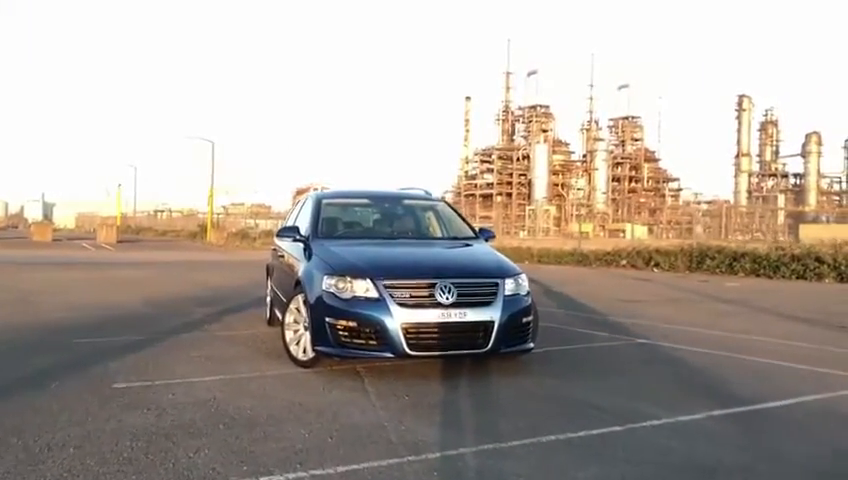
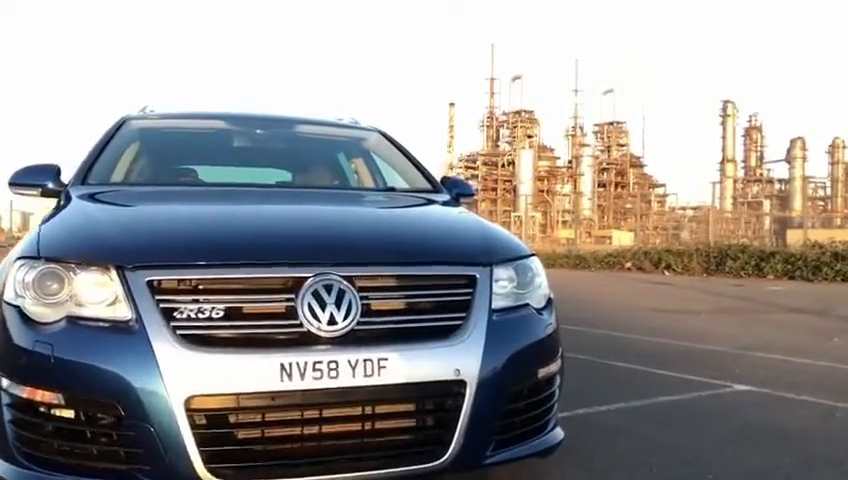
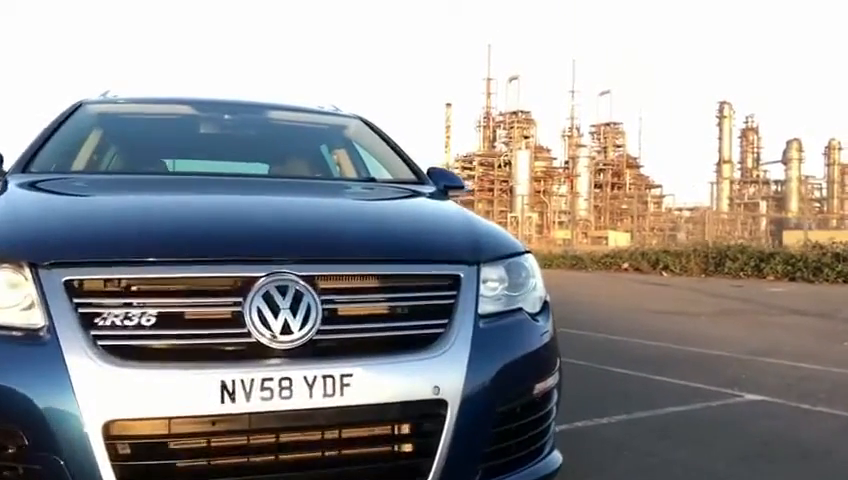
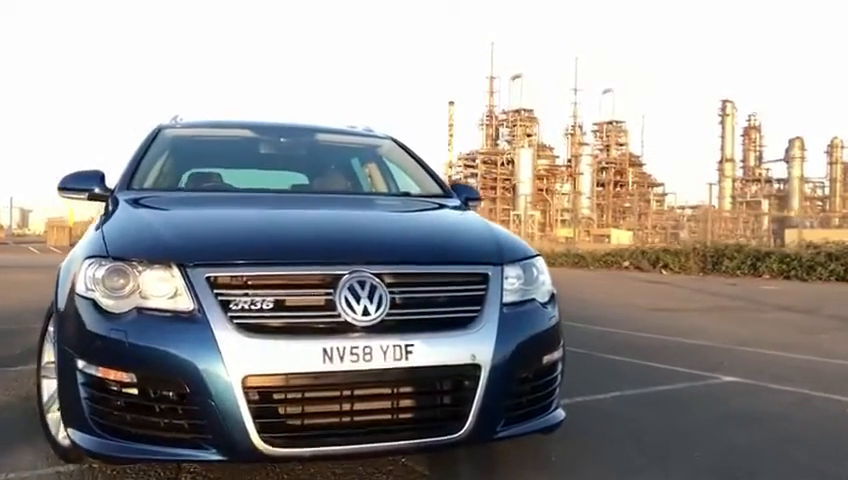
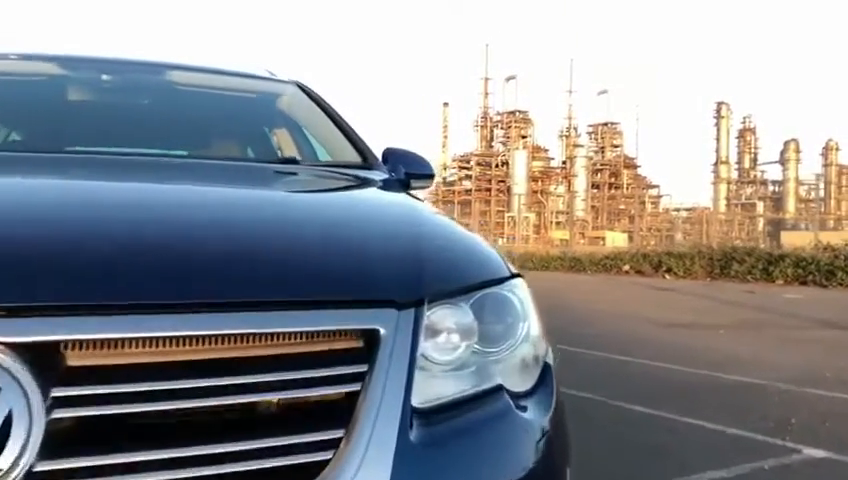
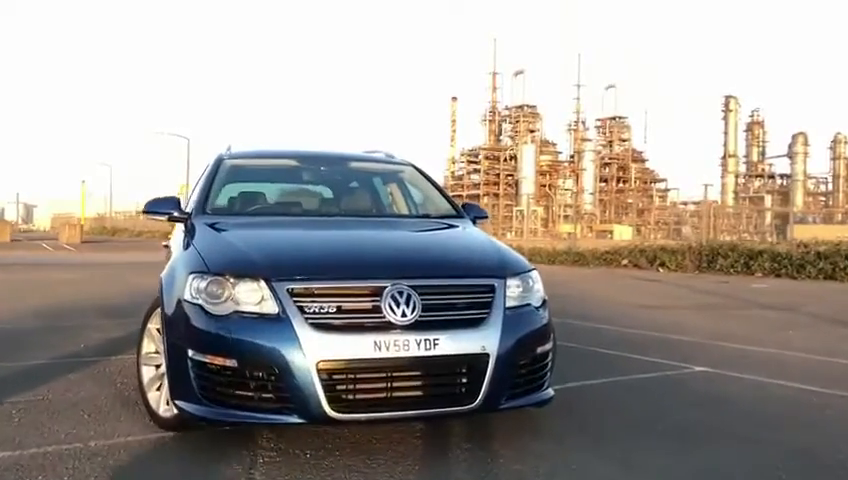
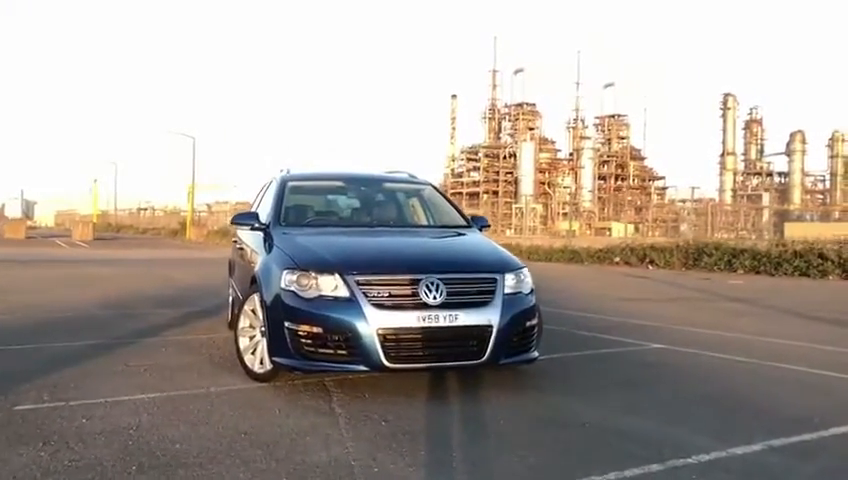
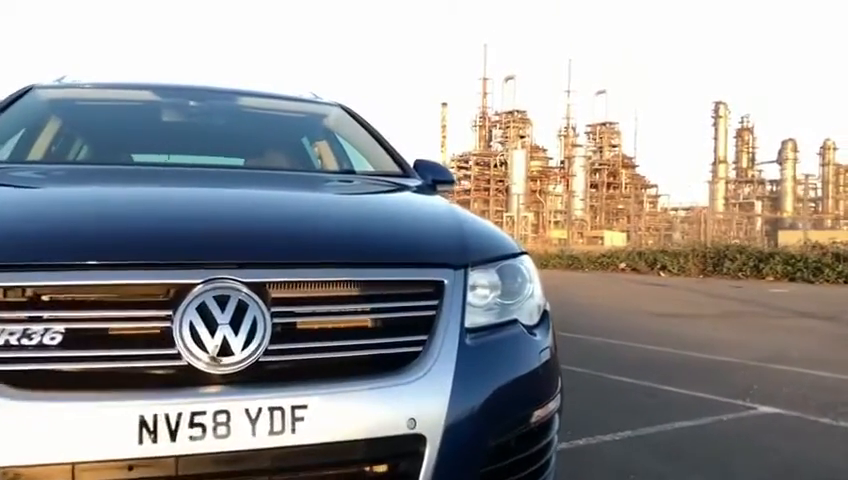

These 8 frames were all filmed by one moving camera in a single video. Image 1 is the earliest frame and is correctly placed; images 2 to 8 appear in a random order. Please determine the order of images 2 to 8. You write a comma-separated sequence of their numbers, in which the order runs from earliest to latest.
7, 6, 4, 2, 3, 8, 5
